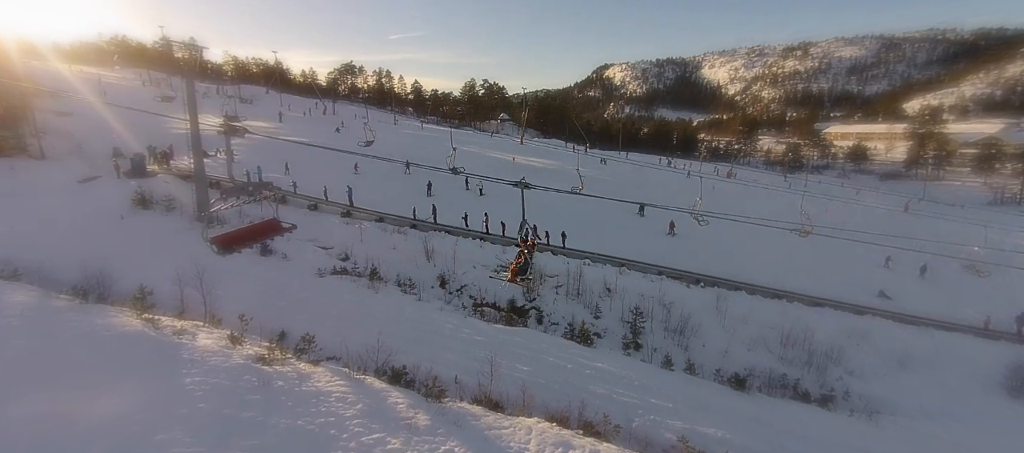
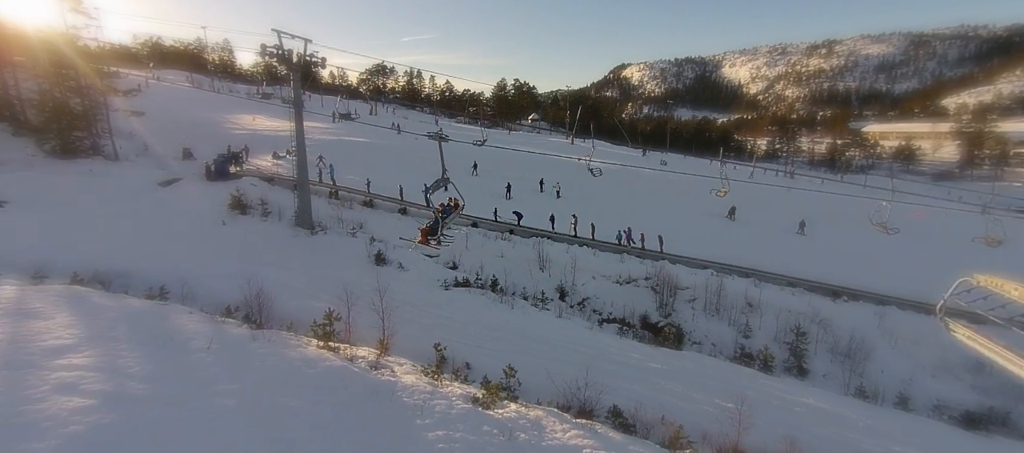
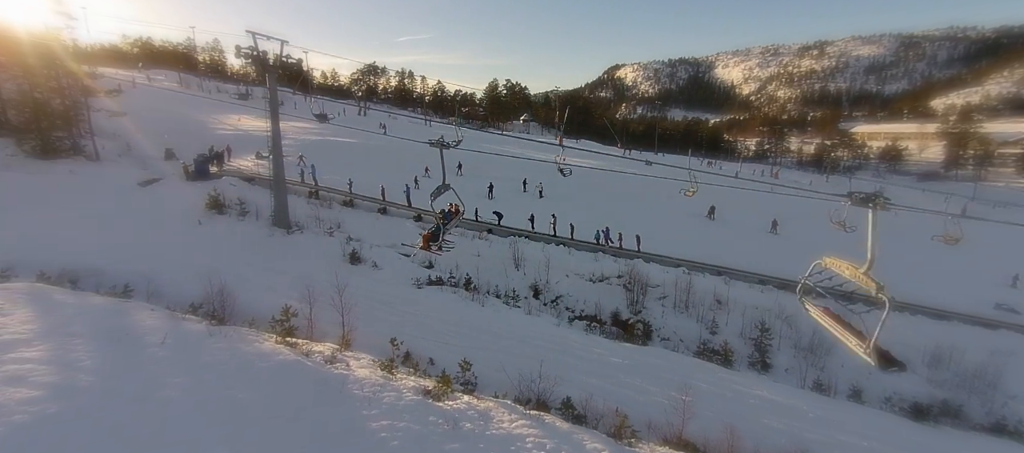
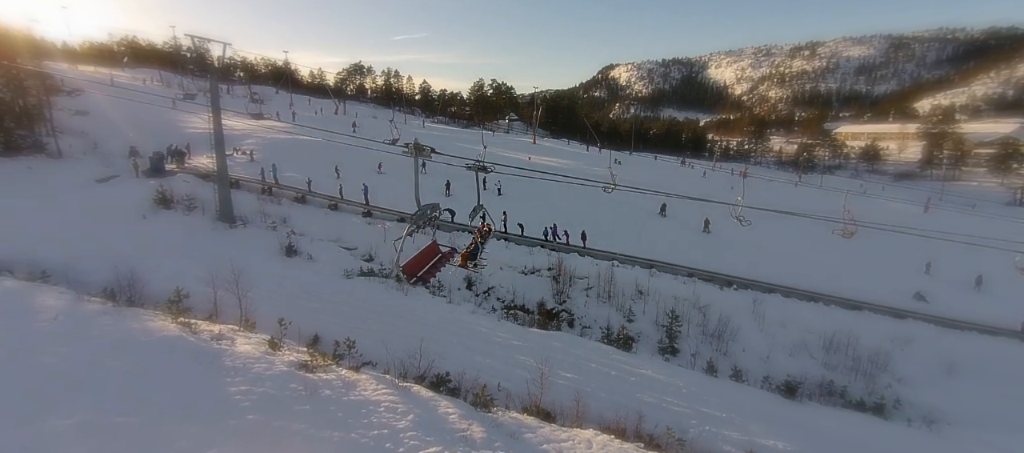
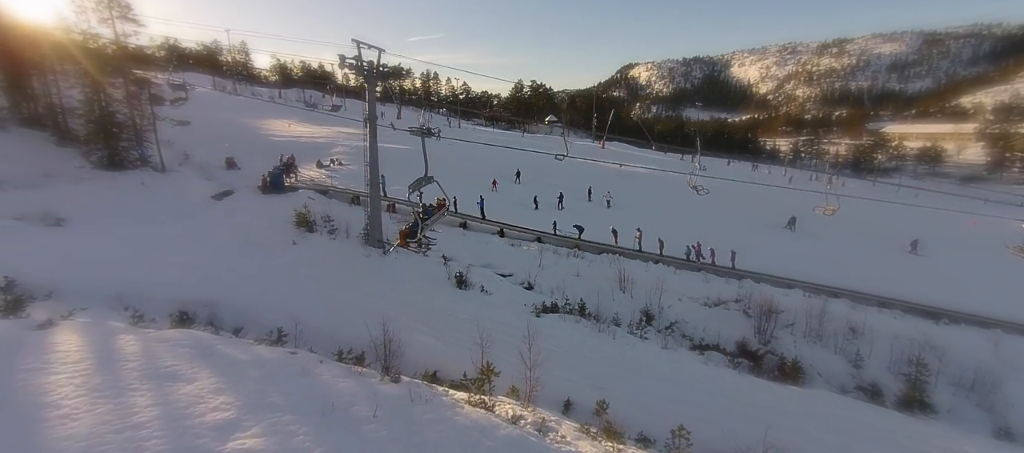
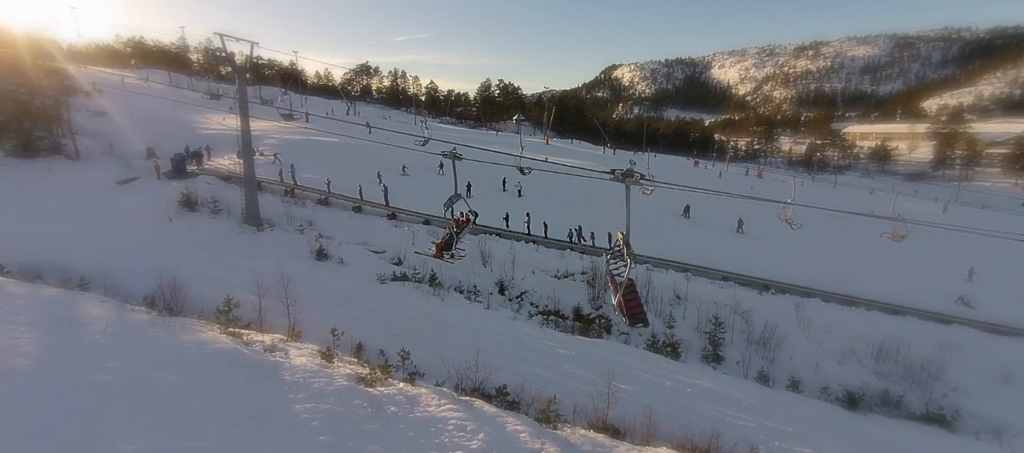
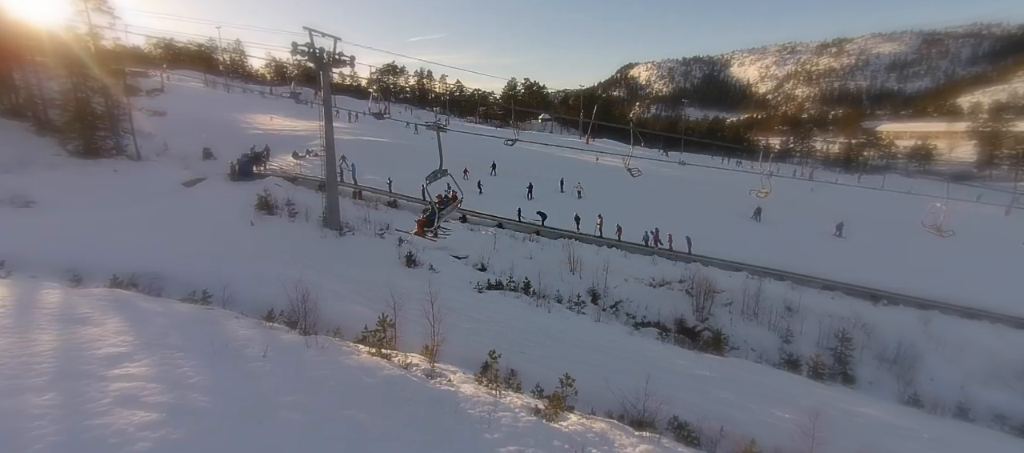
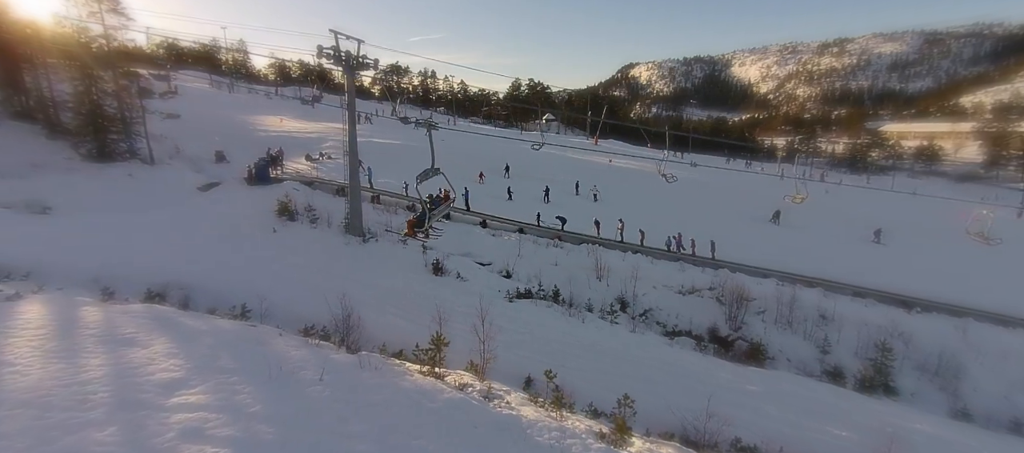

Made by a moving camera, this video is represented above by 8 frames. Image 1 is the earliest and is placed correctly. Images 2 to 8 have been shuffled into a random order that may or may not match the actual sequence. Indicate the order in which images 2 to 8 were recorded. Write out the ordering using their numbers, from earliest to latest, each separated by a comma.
4, 6, 3, 2, 7, 8, 5
